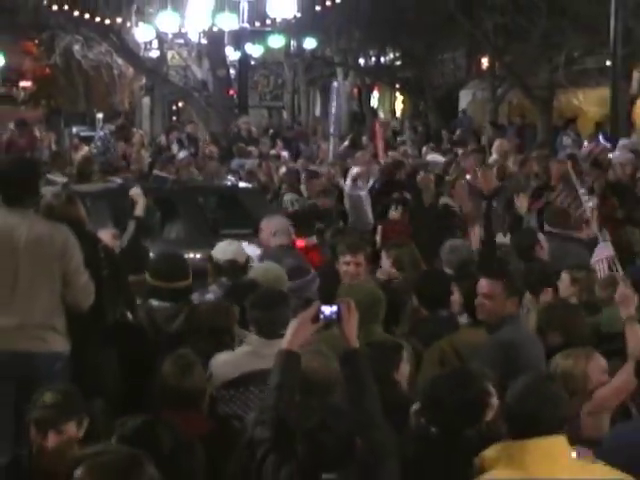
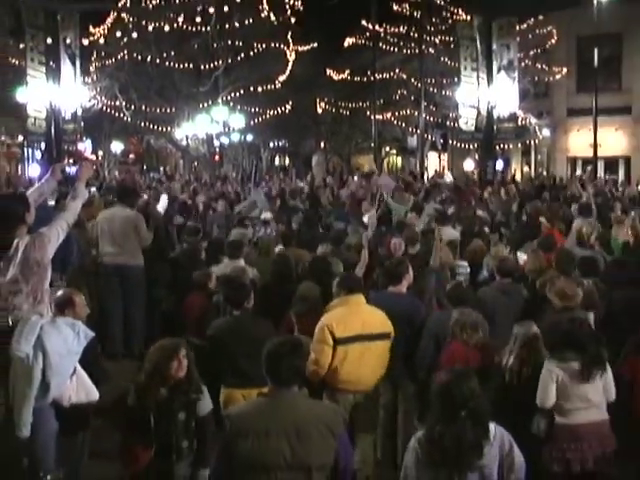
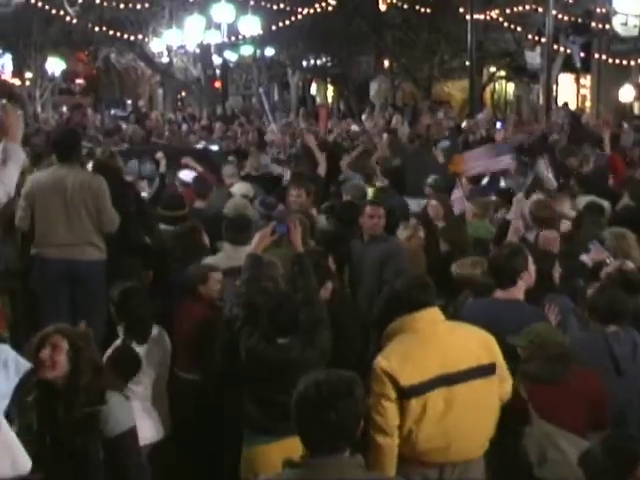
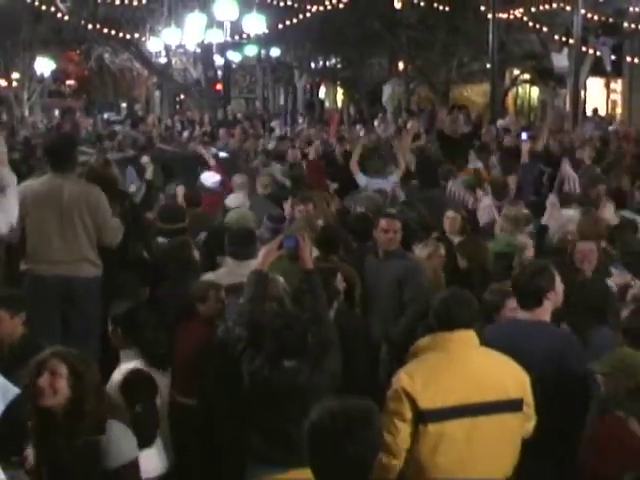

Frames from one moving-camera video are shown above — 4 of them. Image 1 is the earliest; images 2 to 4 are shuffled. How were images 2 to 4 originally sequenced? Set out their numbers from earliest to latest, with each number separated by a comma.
4, 3, 2
